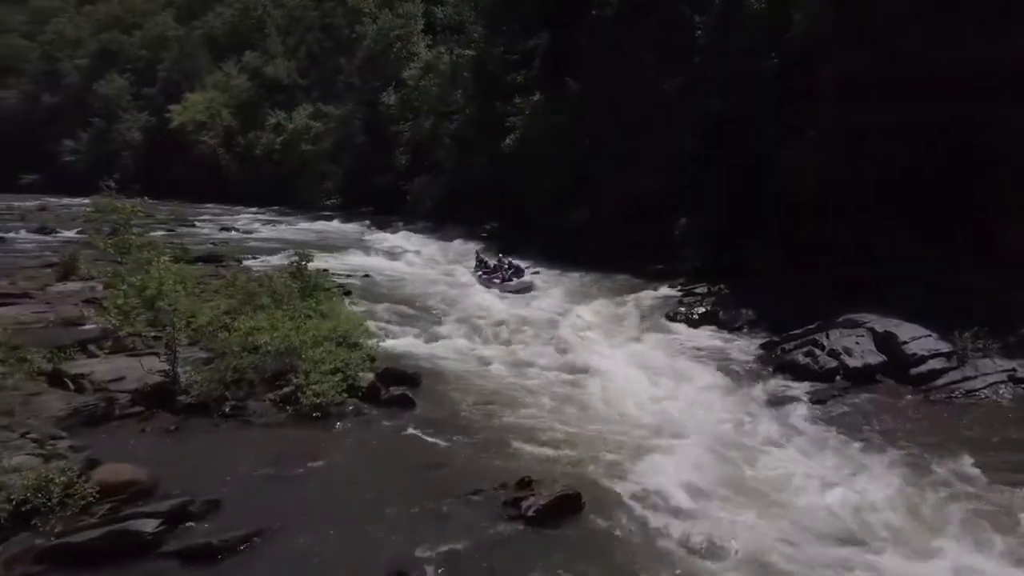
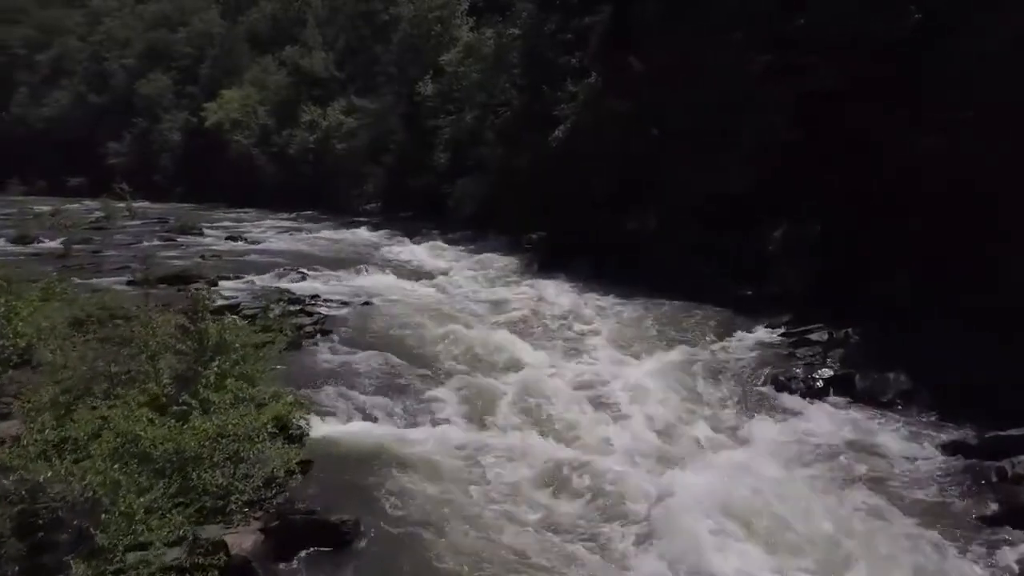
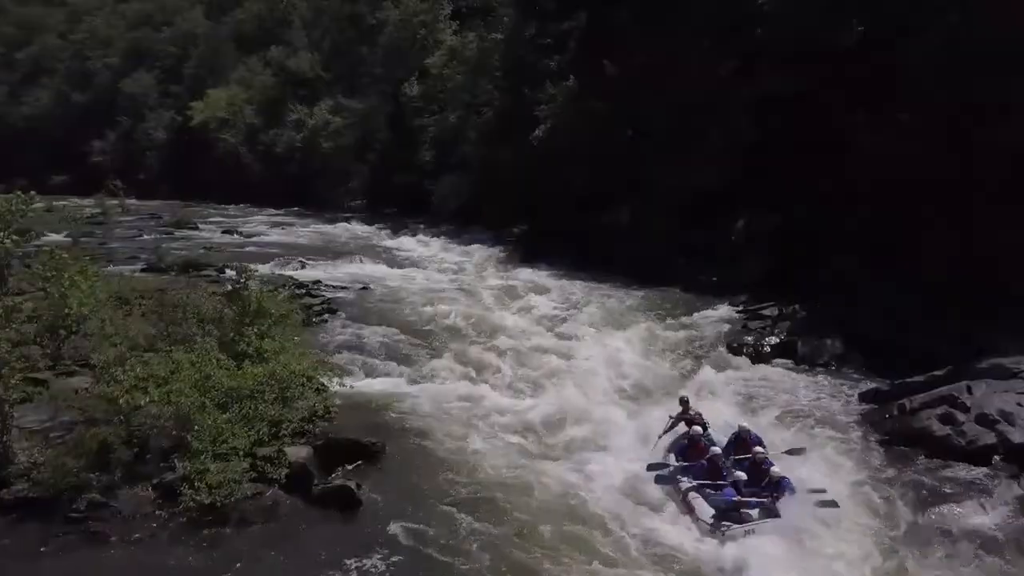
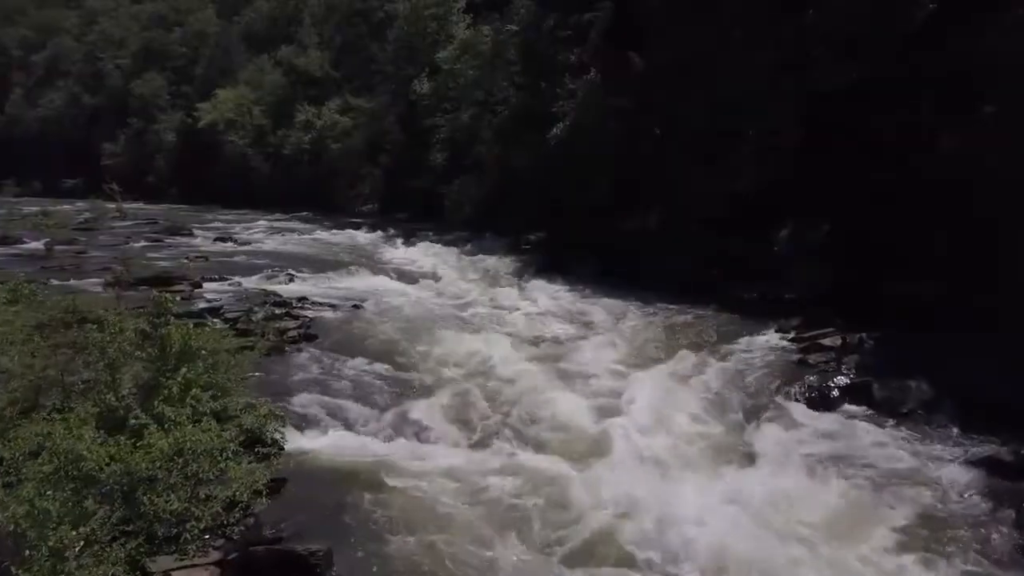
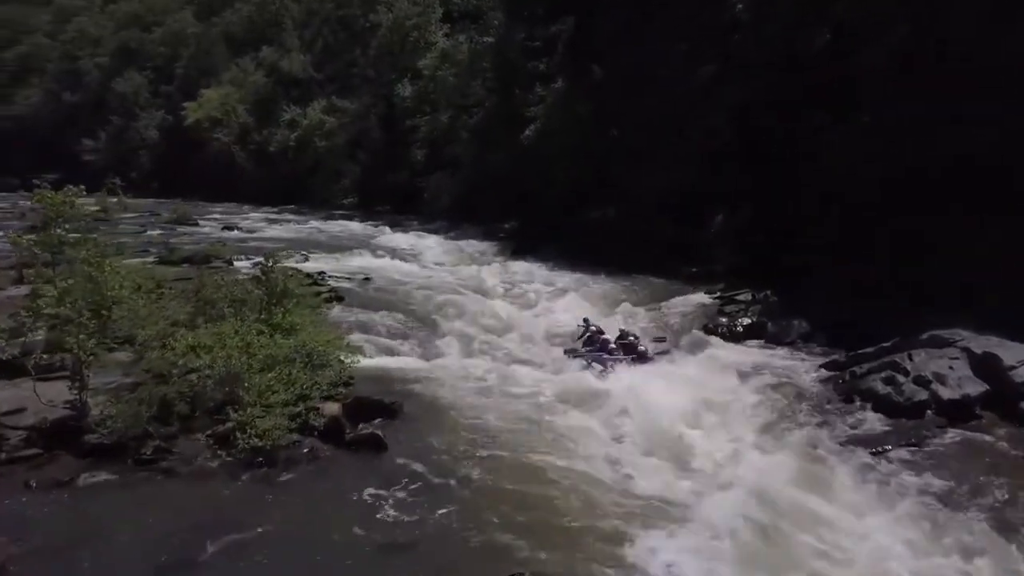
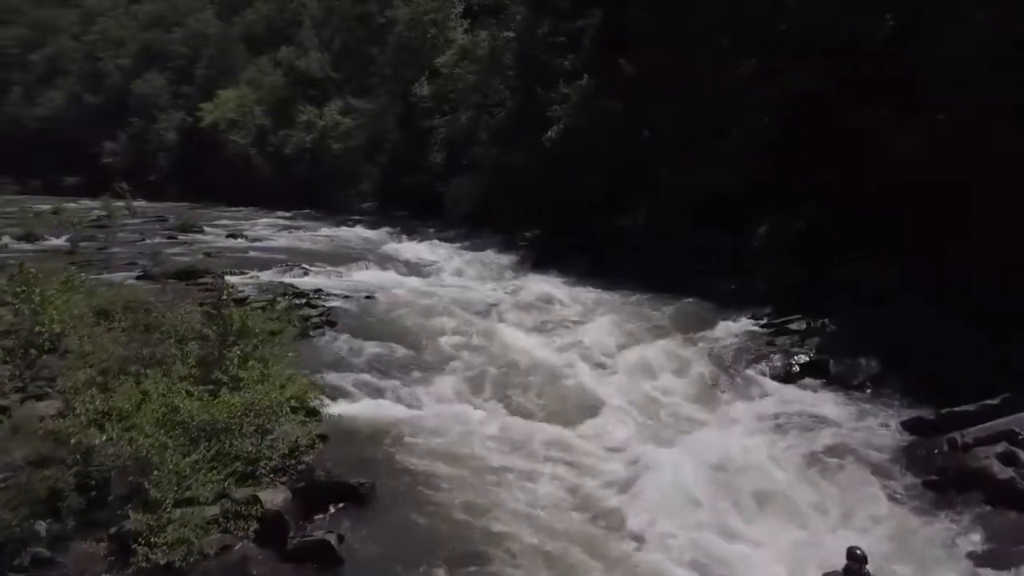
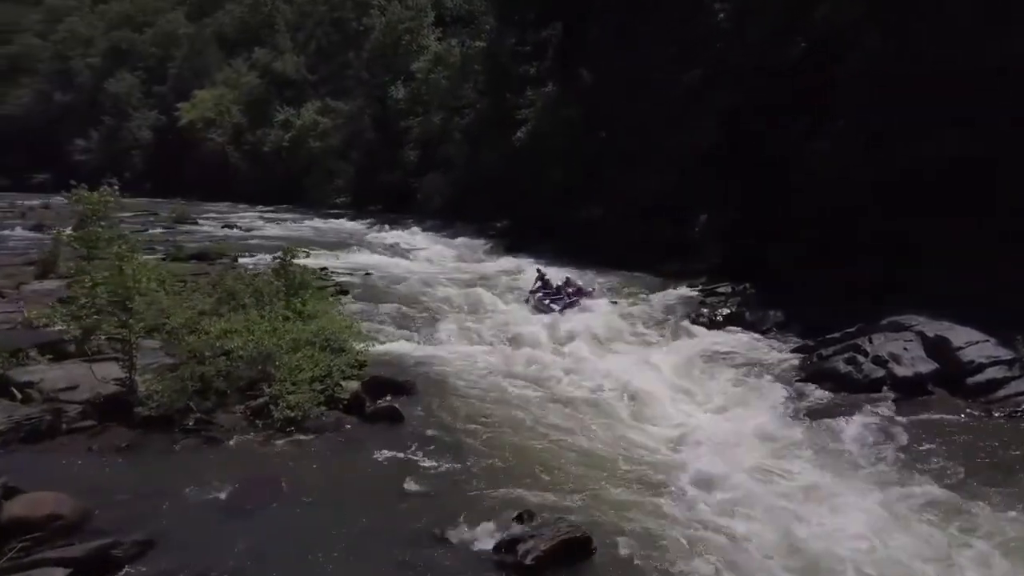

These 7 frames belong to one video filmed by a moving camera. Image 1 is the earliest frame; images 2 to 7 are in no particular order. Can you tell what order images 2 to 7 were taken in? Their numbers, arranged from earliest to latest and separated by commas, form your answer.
7, 5, 3, 6, 2, 4
